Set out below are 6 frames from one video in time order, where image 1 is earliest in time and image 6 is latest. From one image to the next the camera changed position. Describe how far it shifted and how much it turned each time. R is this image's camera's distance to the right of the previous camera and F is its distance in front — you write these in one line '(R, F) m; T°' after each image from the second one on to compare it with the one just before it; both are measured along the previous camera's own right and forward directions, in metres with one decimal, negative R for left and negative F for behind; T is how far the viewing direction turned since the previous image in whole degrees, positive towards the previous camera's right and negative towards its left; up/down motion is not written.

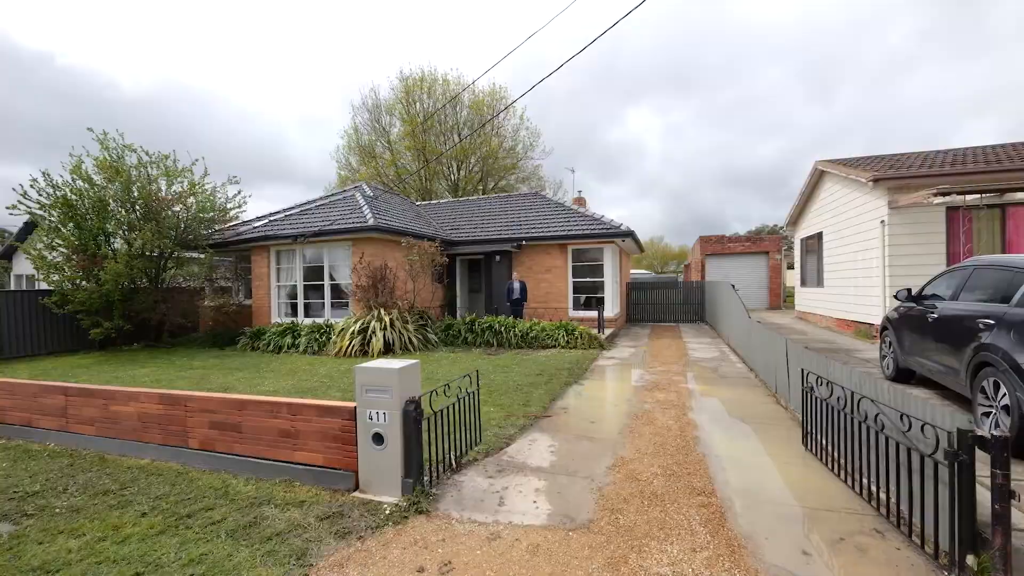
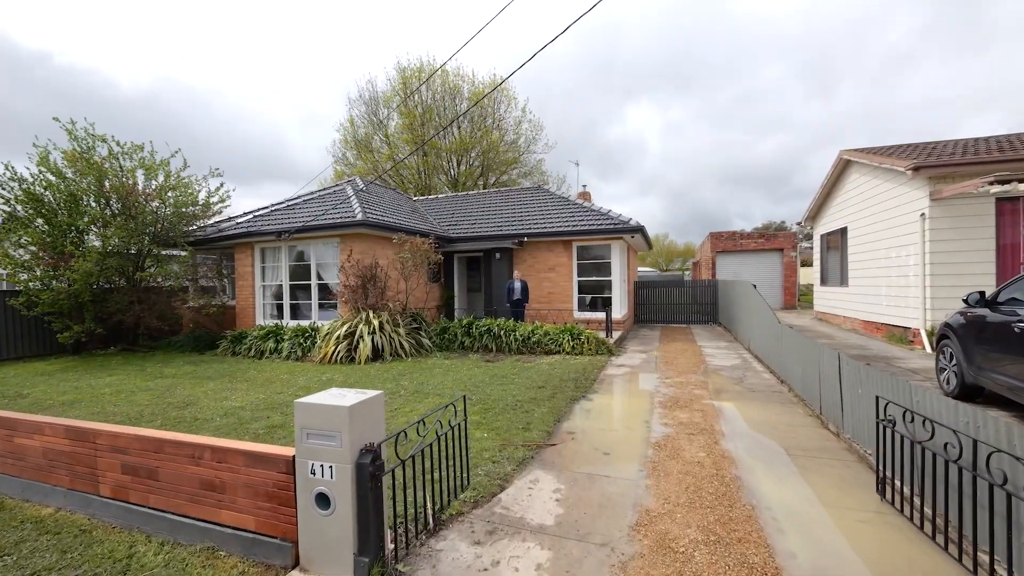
(+0.1, +0.8) m; 0°
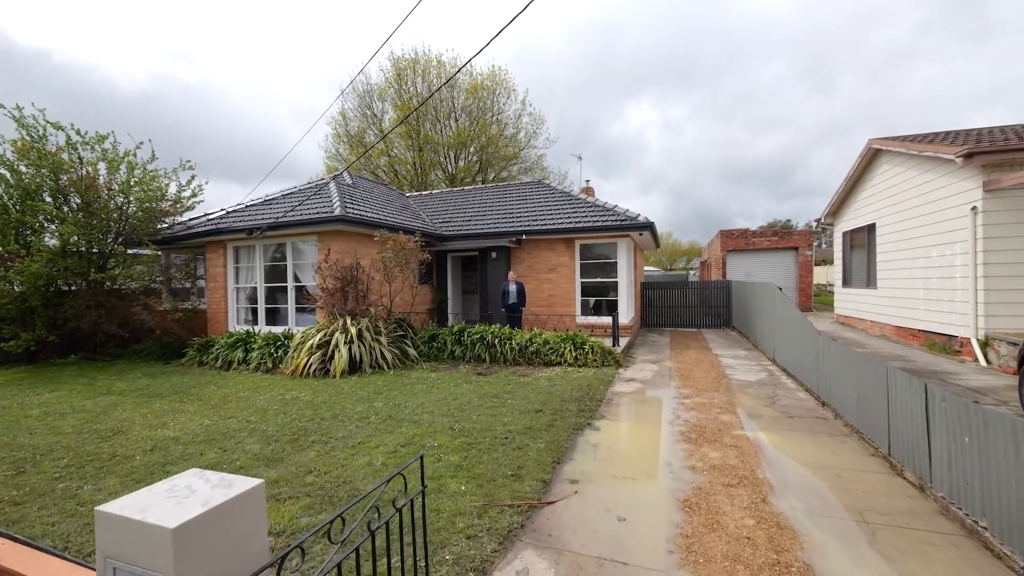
(+0.1, +1.0) m; 0°
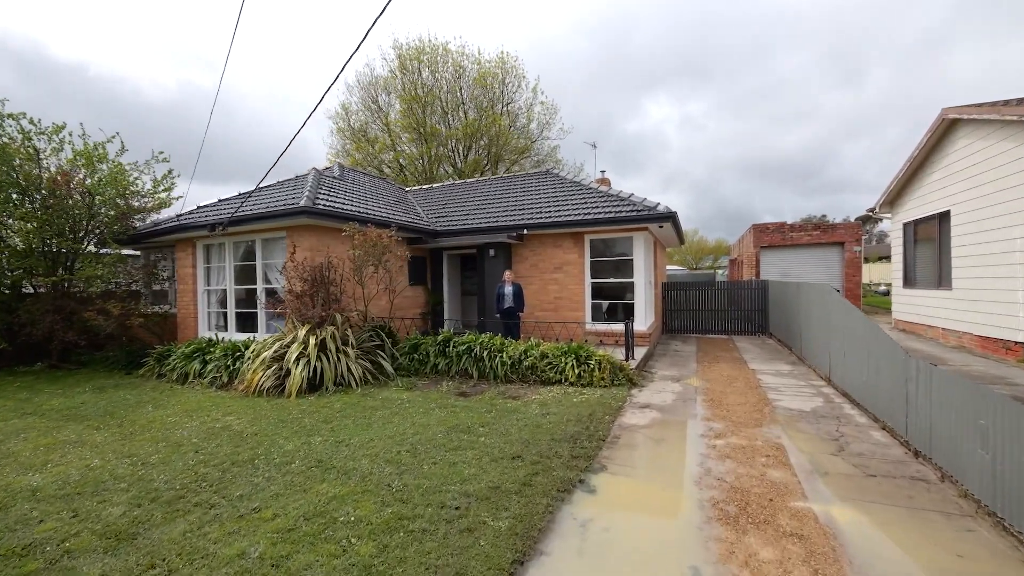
(+0.5, +1.3) m; -3°
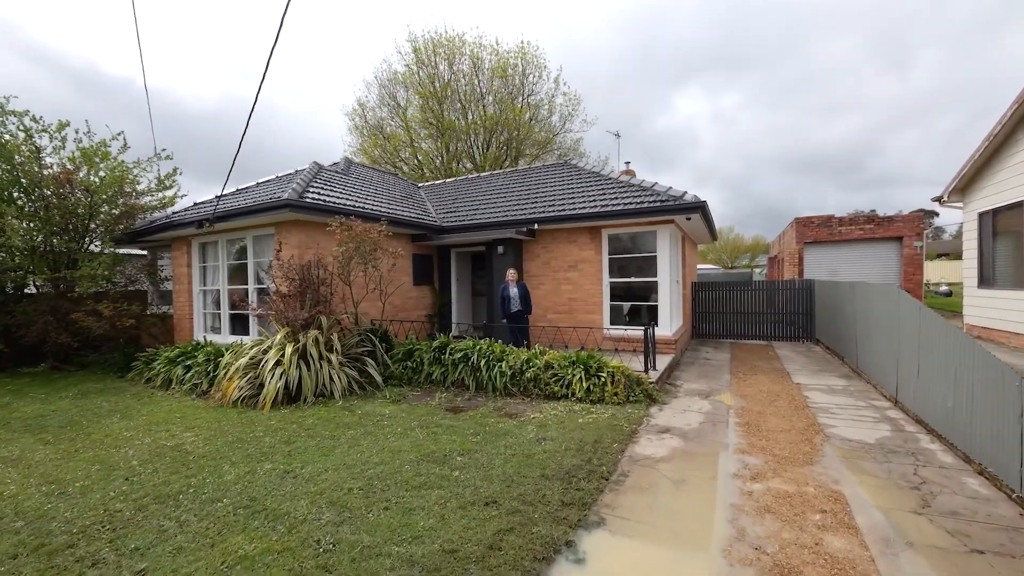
(+0.4, +0.8) m; -4°
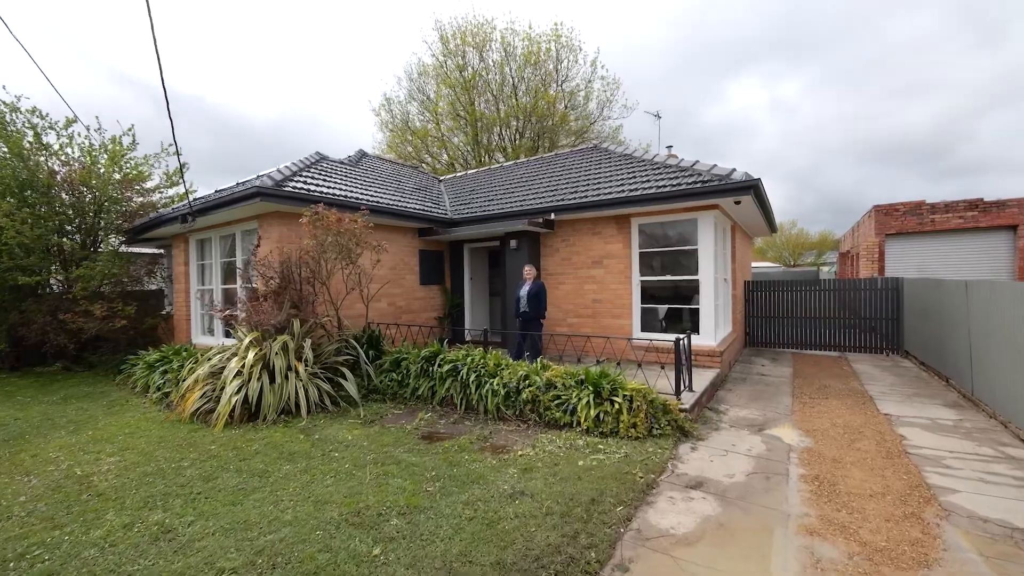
(+0.6, +1.1) m; -6°
